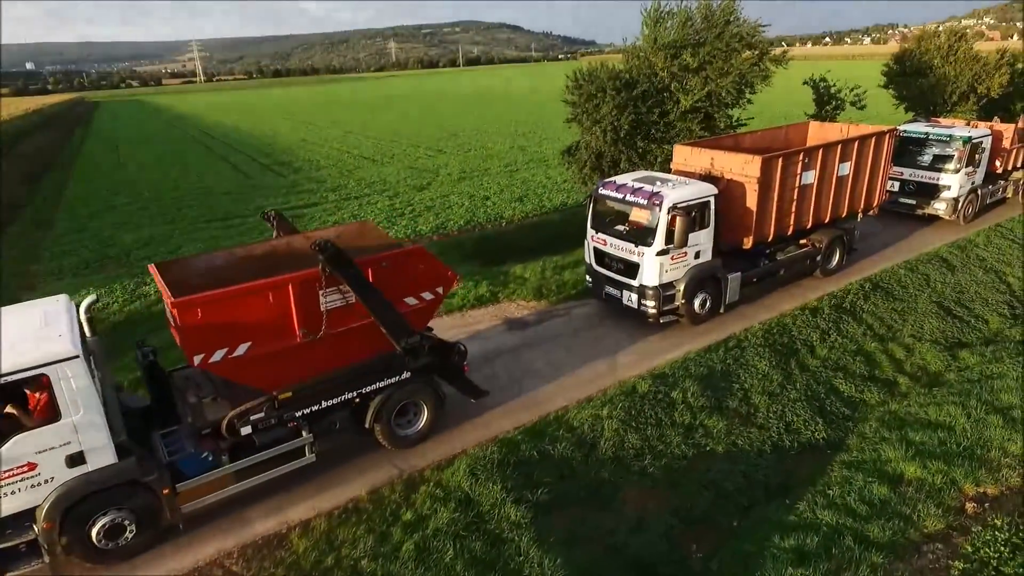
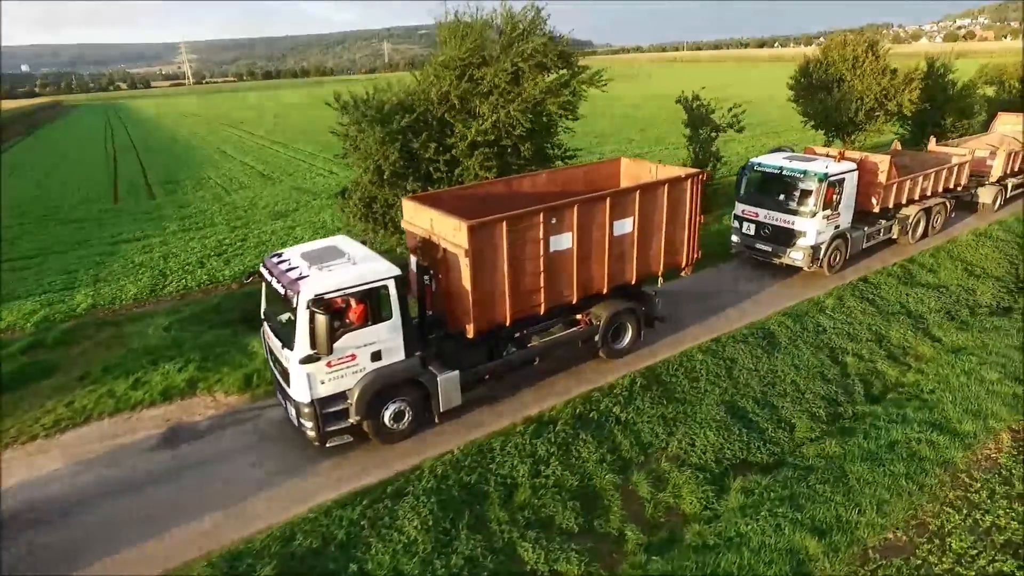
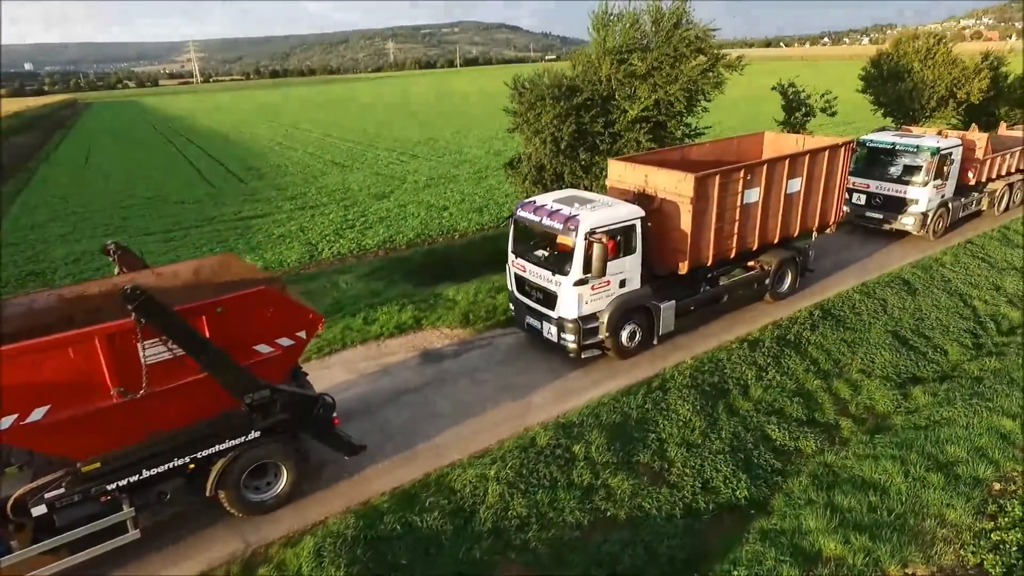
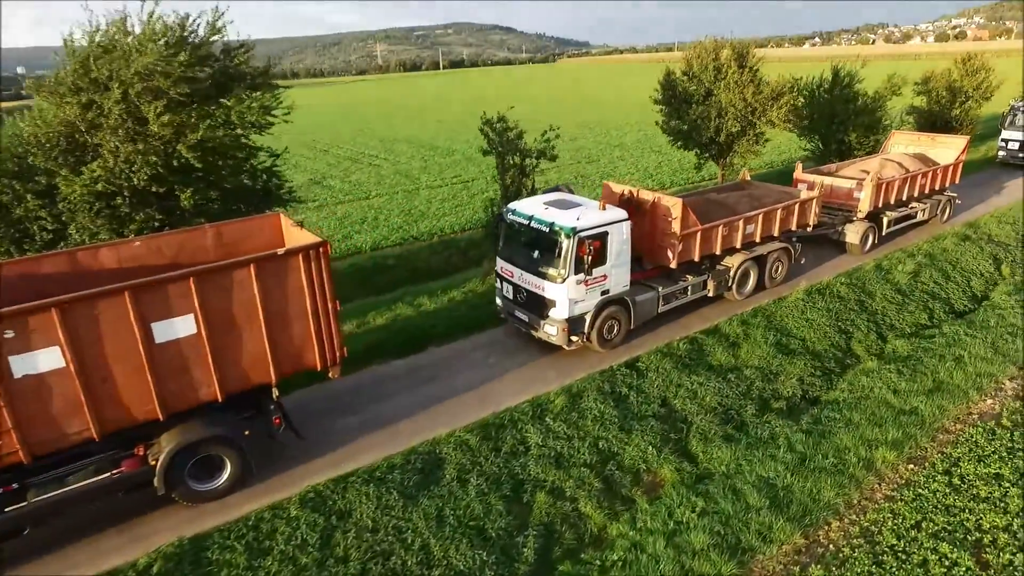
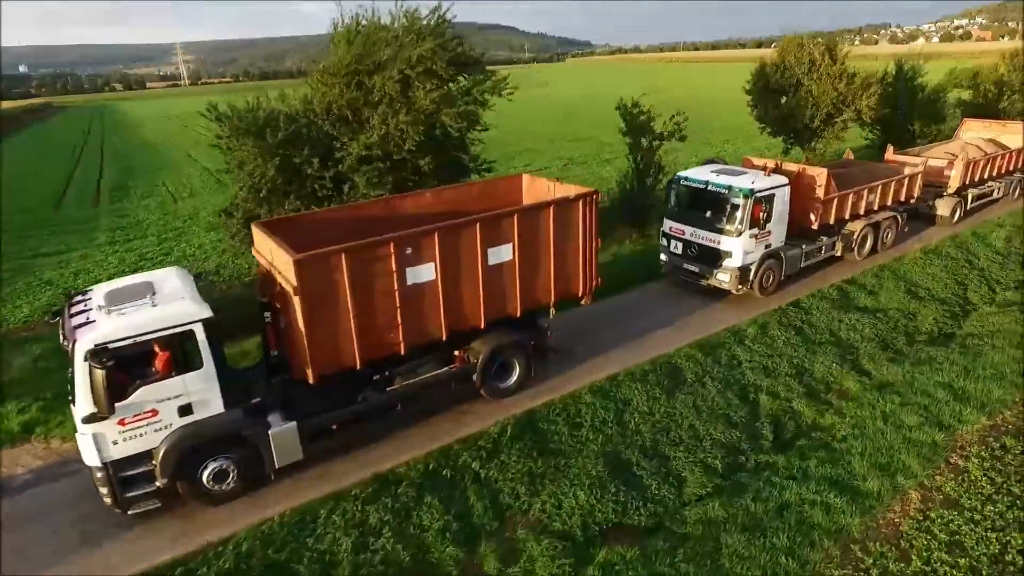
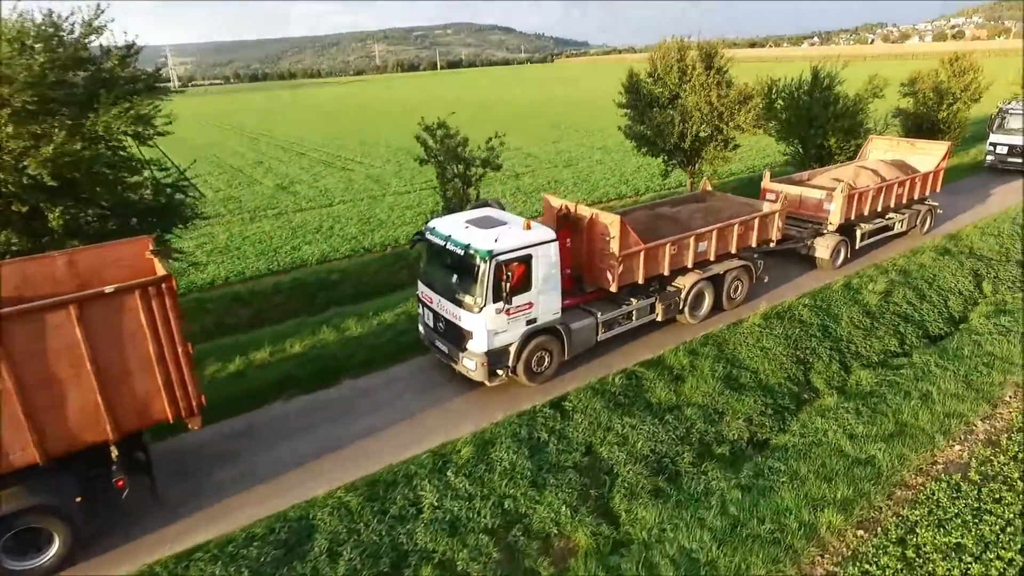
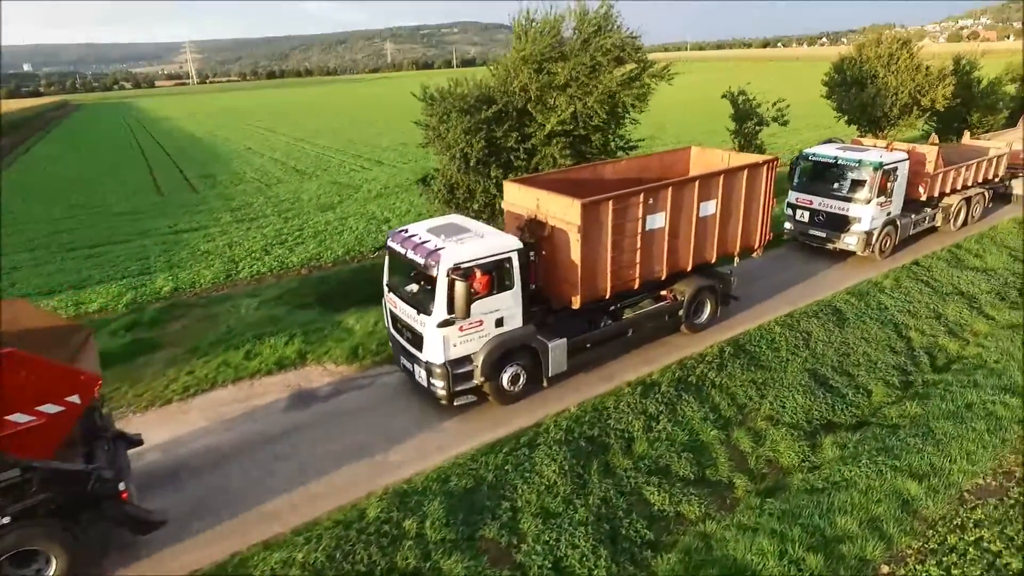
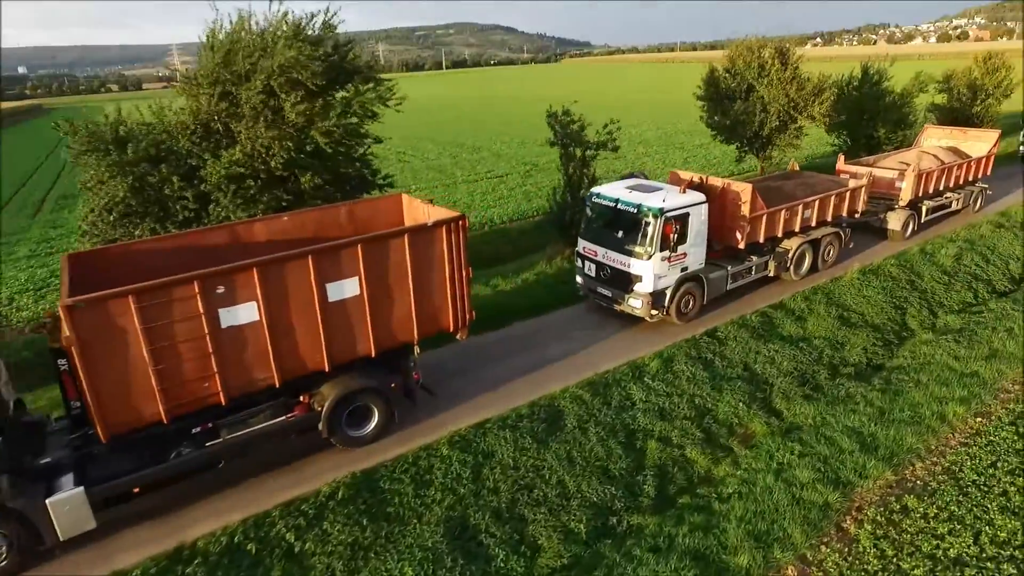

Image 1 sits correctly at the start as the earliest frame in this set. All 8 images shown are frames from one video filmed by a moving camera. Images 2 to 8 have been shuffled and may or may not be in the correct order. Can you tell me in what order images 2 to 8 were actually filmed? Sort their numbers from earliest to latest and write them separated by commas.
3, 7, 2, 5, 8, 4, 6
